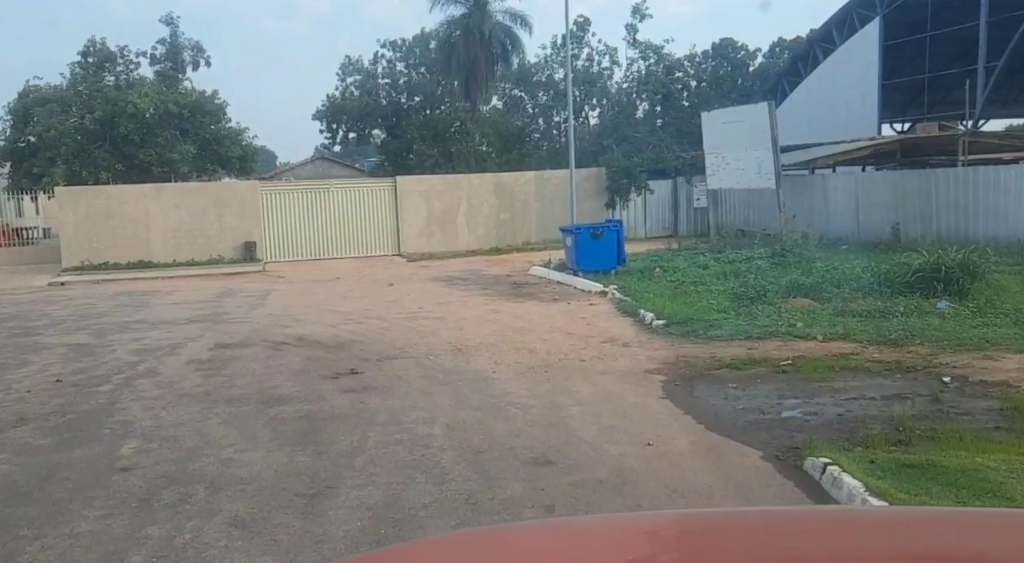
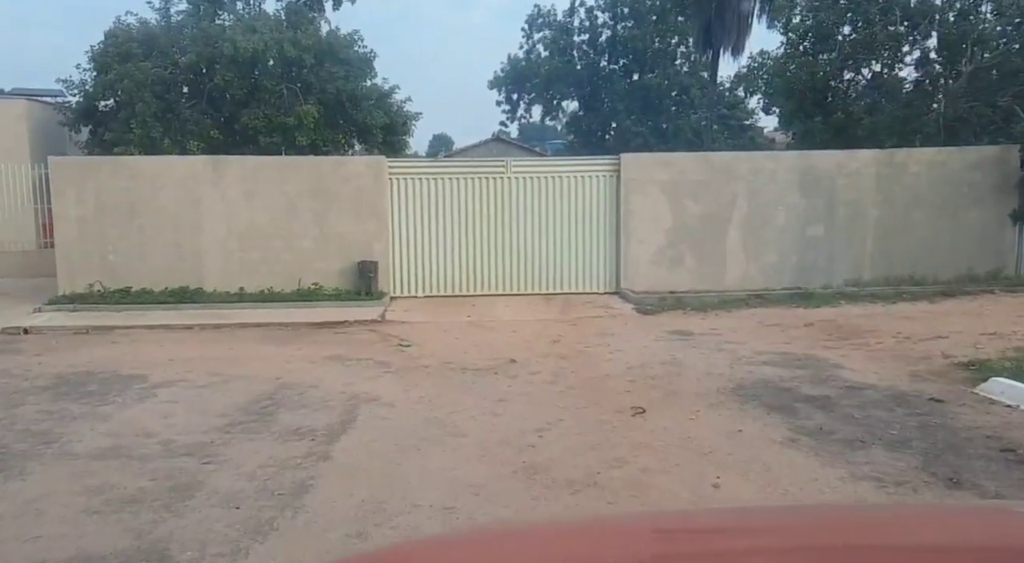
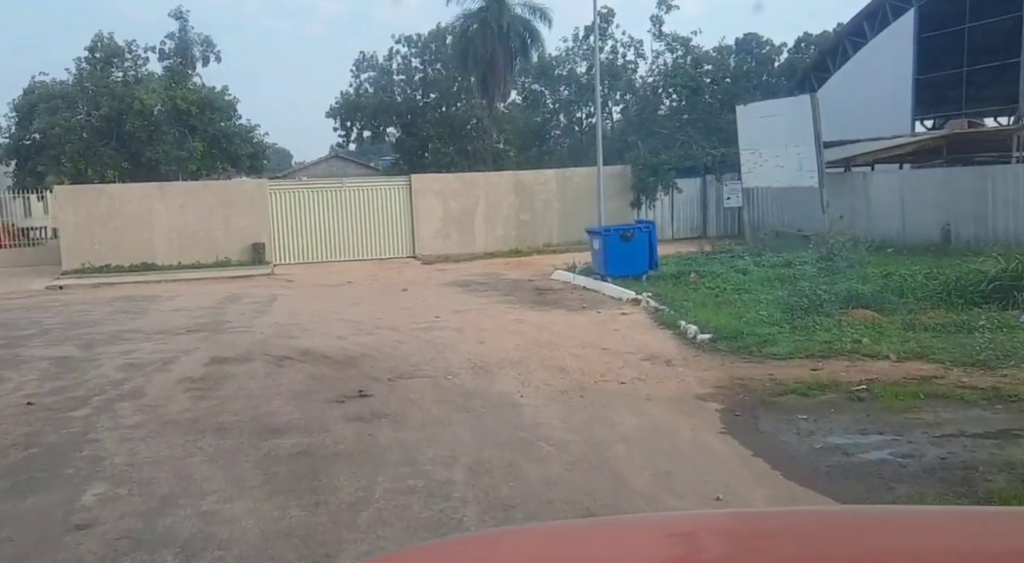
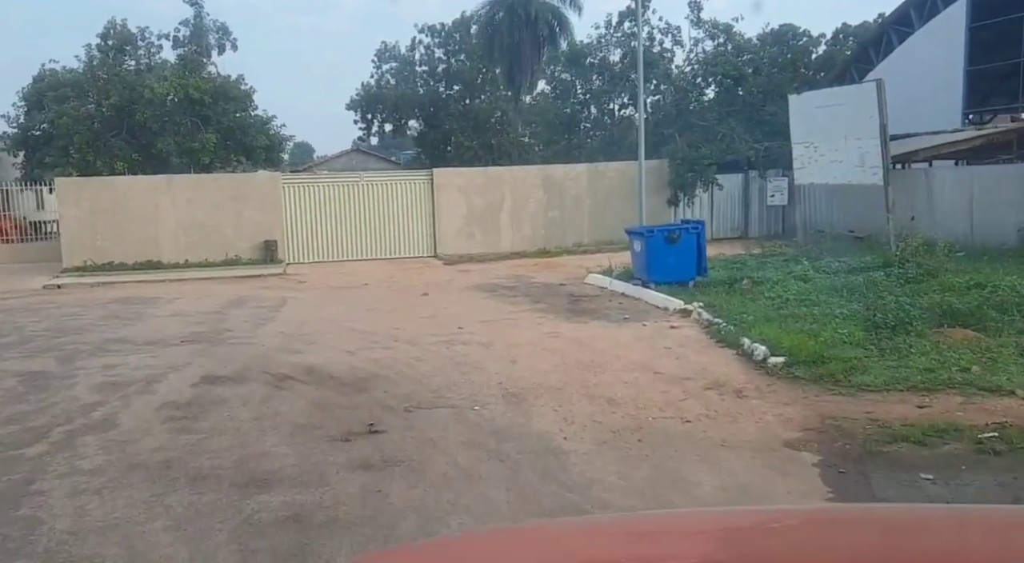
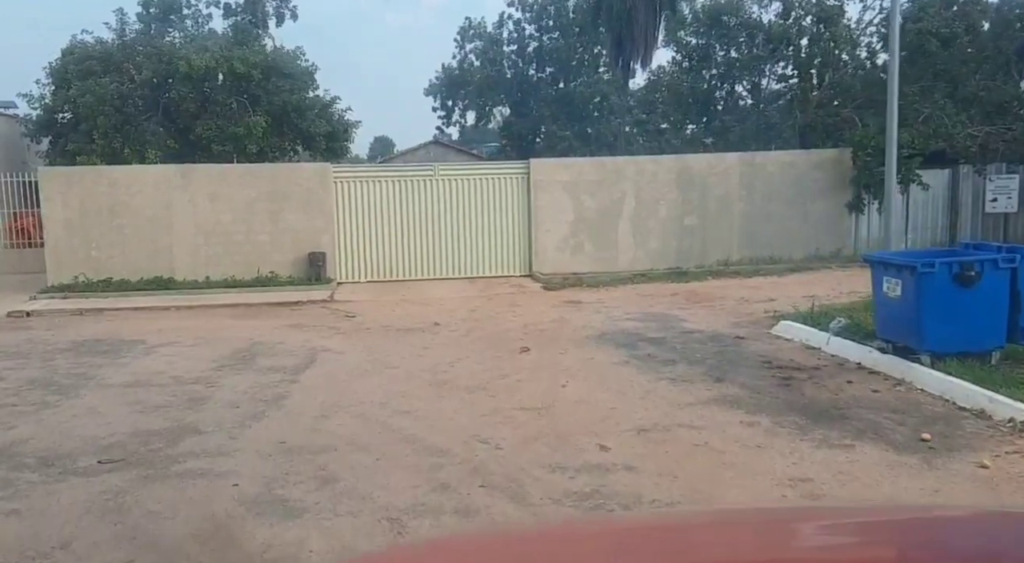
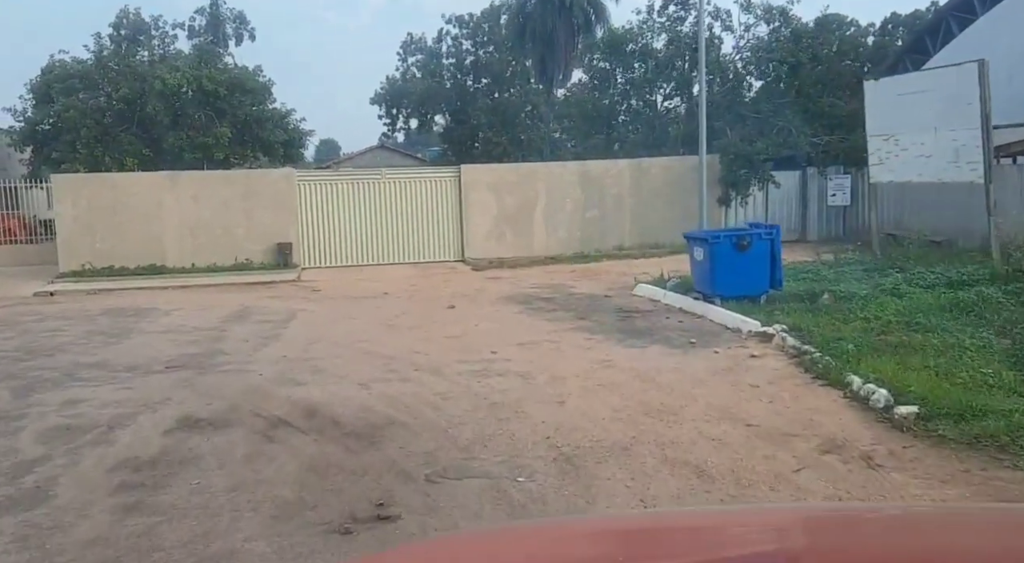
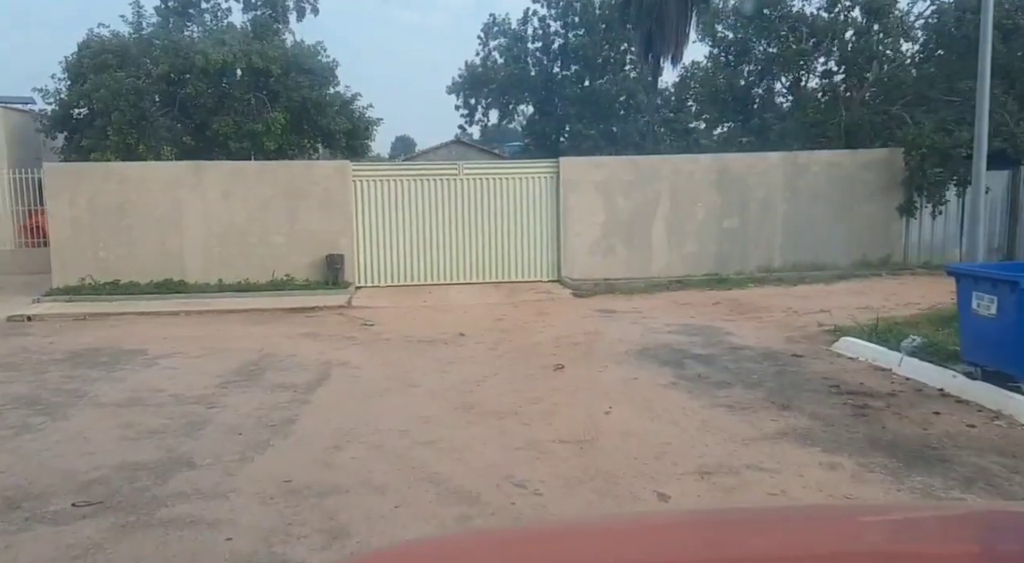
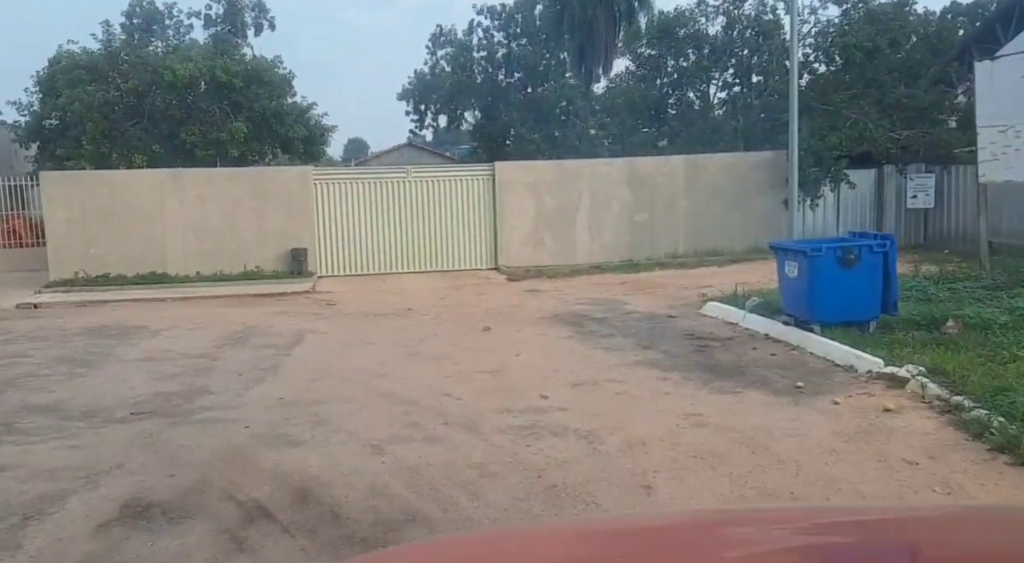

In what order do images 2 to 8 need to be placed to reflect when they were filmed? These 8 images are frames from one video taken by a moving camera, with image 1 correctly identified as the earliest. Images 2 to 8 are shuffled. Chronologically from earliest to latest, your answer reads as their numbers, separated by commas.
3, 4, 6, 8, 5, 7, 2
